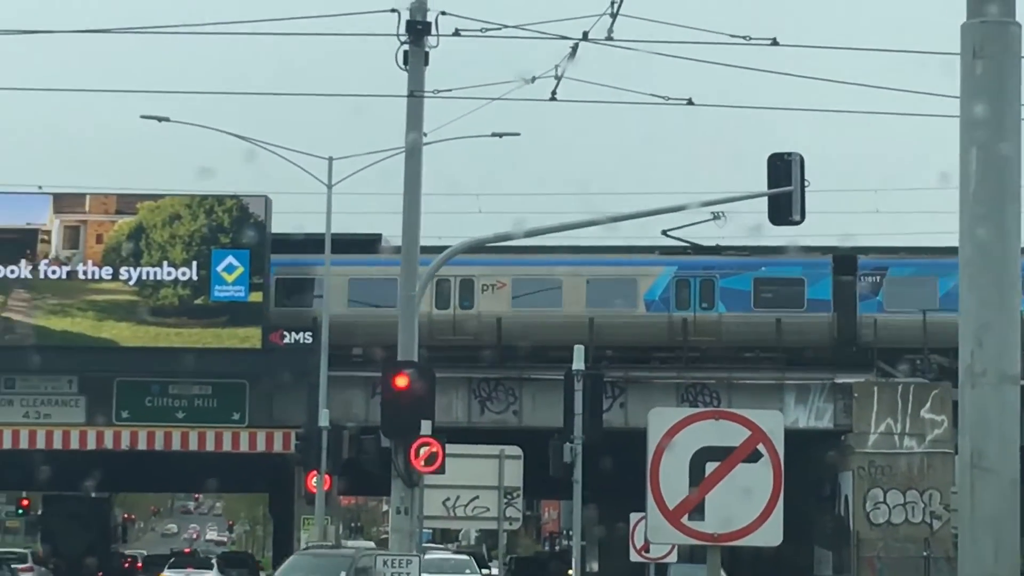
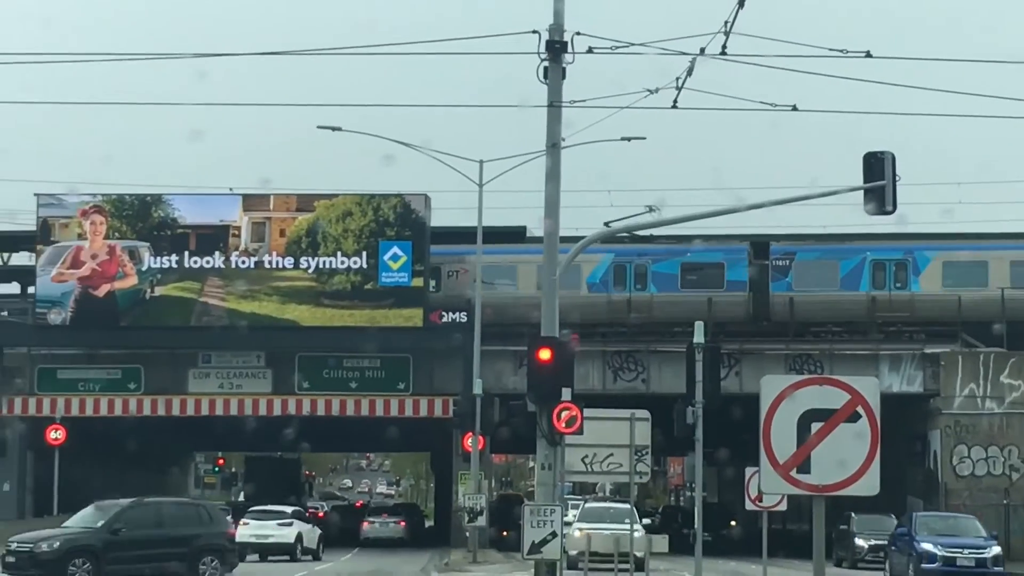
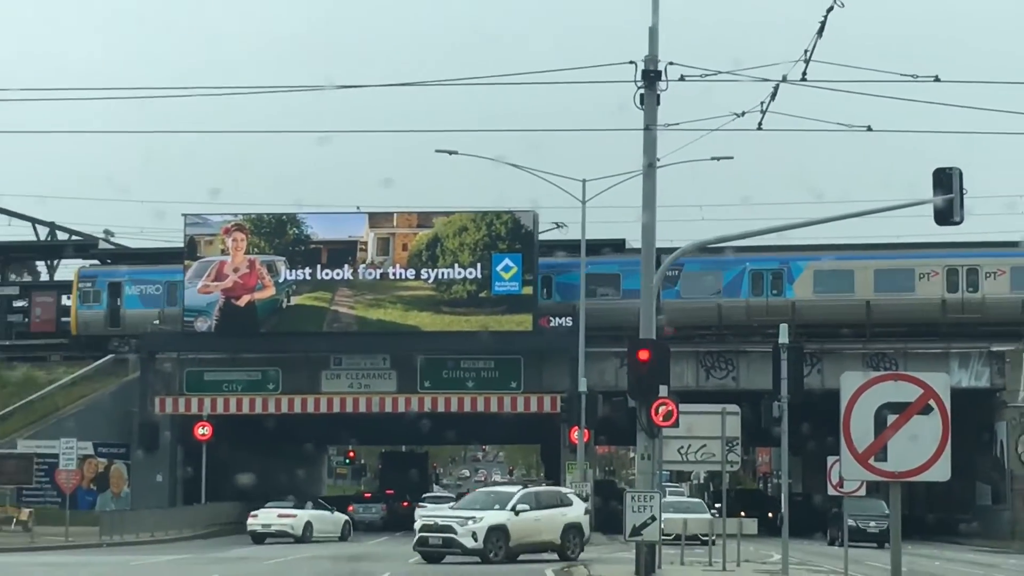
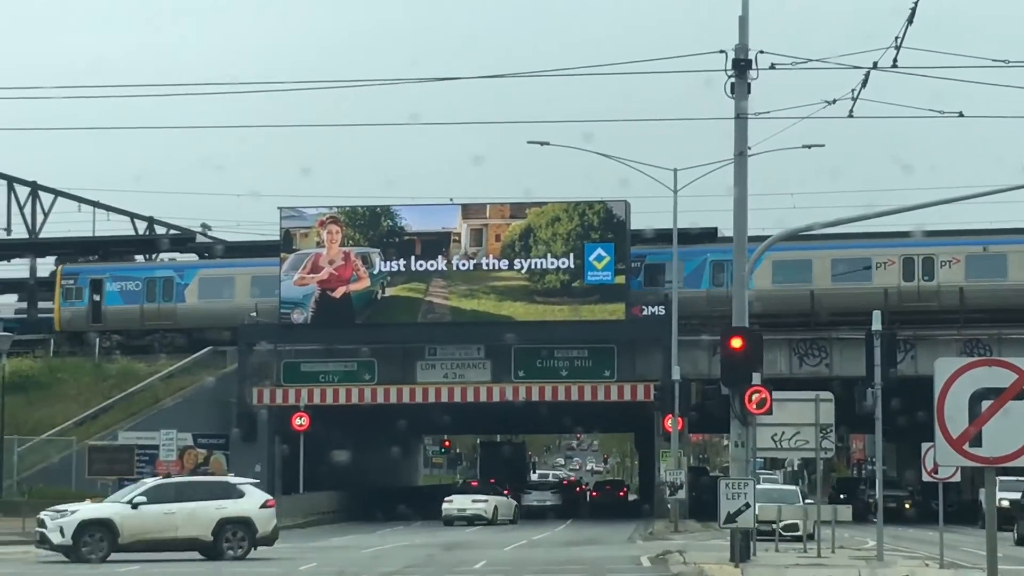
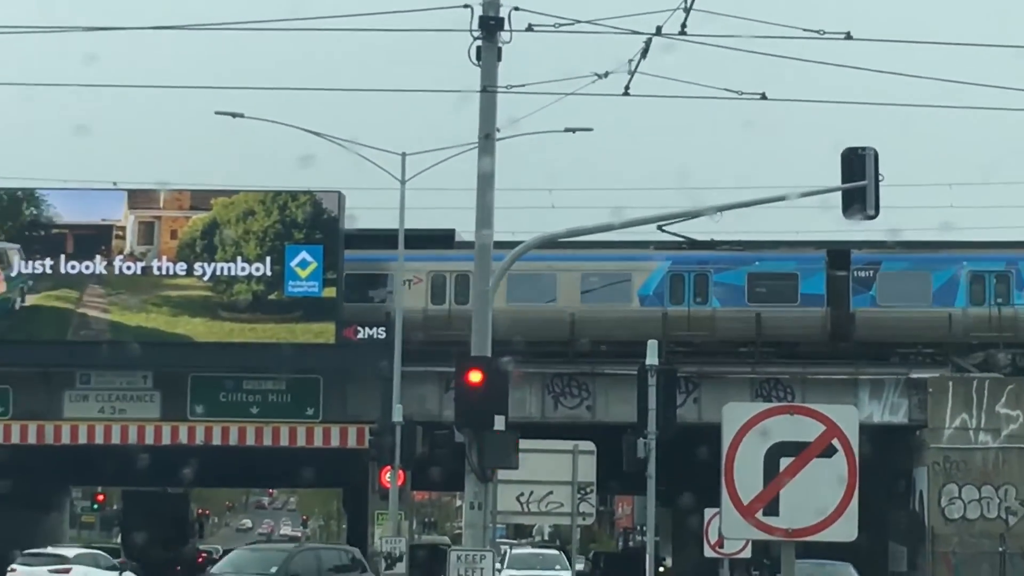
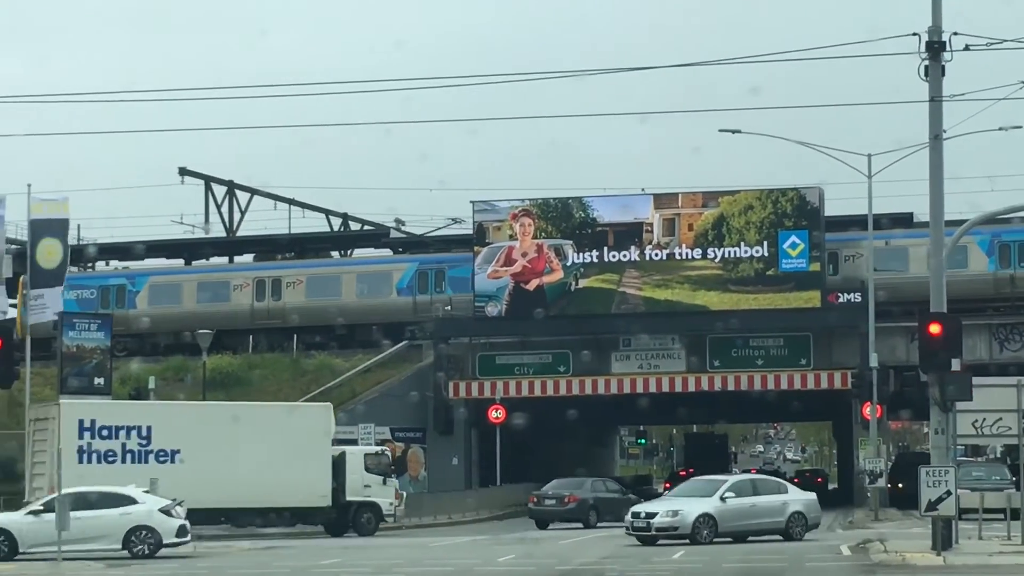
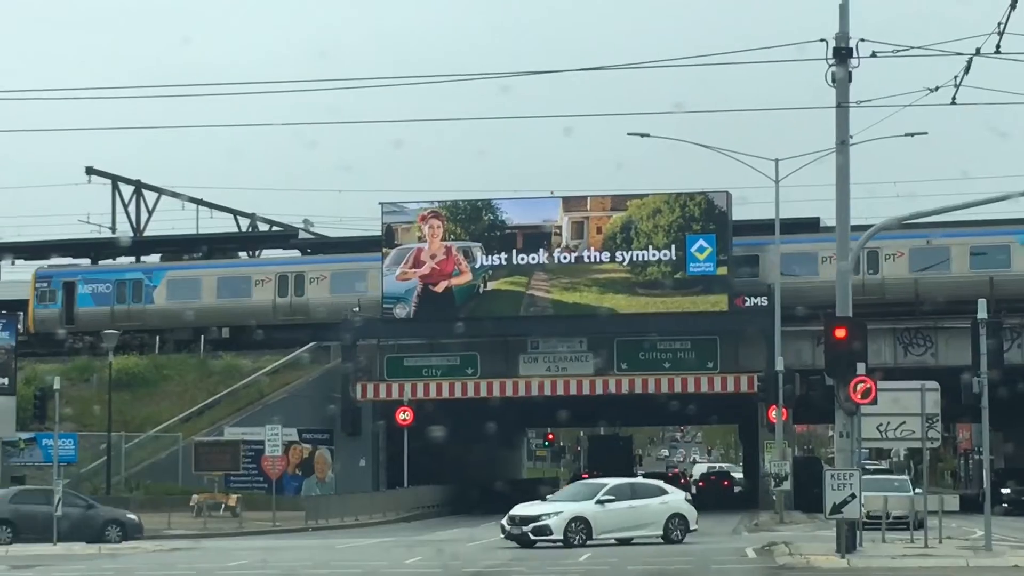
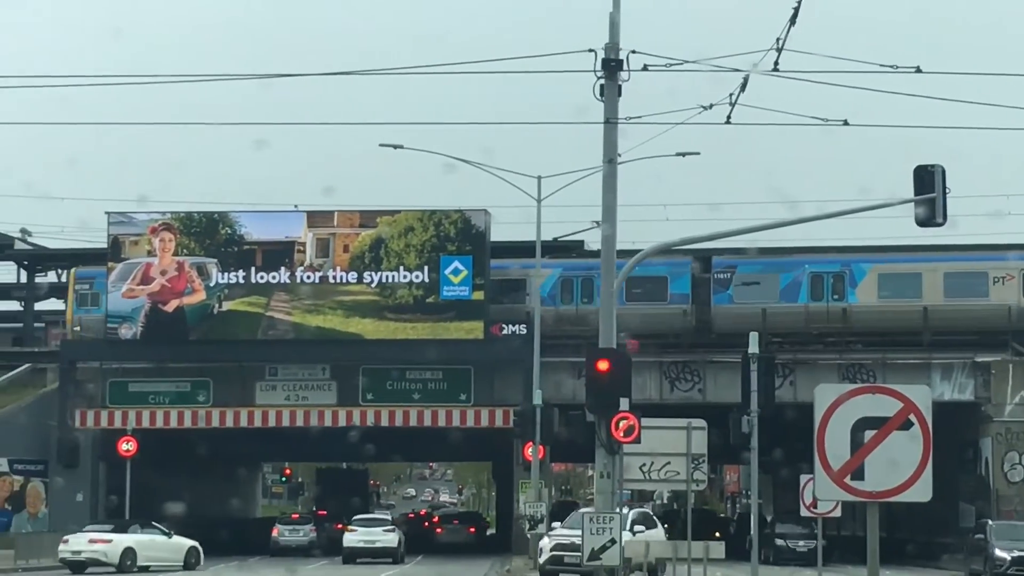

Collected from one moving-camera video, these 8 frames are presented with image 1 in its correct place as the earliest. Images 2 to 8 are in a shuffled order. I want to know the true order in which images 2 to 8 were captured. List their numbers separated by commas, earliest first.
5, 2, 8, 3, 4, 7, 6
